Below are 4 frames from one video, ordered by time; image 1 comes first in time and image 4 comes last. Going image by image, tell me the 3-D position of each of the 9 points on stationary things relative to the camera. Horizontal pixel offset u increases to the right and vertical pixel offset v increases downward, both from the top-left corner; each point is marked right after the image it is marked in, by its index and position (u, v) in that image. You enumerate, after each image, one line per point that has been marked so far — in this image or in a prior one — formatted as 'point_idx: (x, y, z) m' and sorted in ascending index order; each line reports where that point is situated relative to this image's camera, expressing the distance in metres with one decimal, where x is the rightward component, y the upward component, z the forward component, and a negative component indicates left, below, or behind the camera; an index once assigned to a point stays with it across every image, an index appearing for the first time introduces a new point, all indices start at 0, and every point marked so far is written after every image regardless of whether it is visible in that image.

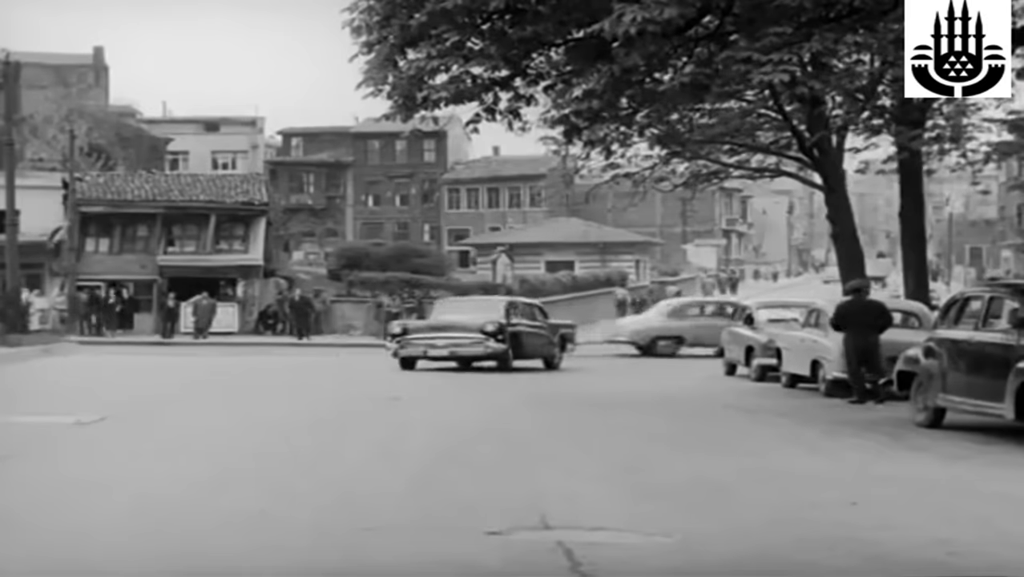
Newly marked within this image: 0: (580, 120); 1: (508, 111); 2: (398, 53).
0: (+0.9, +2.0, +16.9) m
1: (0.0, +2.2, +16.9) m
2: (-1.2, +2.6, +15.4) m
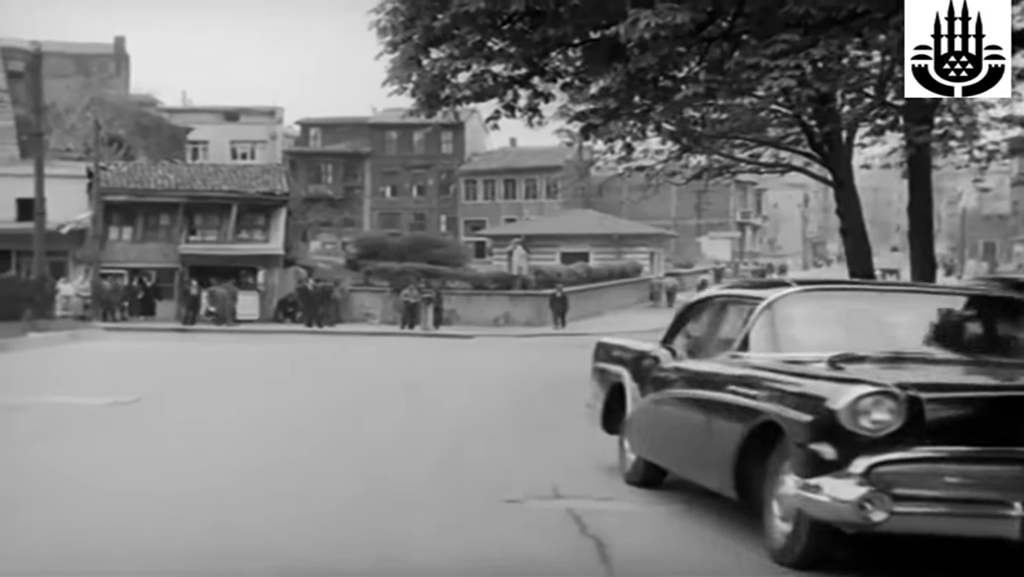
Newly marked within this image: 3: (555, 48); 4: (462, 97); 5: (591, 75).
0: (+1.1, +2.2, +17.5) m
1: (+0.2, +2.3, +17.4) m
2: (-1.0, +2.7, +16.0) m
3: (+0.5, +2.7, +15.5) m
4: (-0.6, +2.3, +16.5) m
5: (+0.9, +2.5, +15.9) m
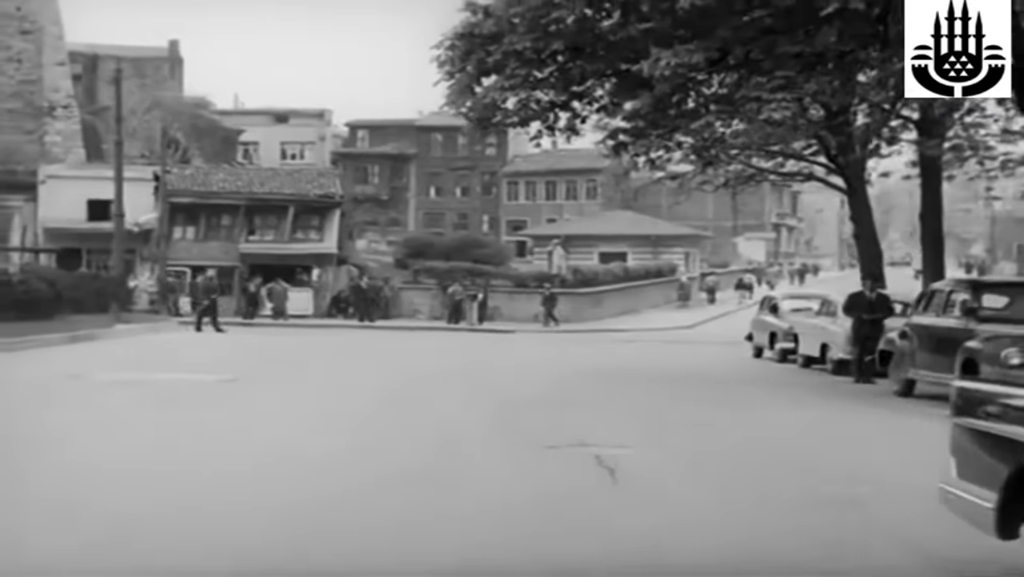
0: (+1.6, +2.2, +19.6) m
1: (+0.8, +2.3, +19.6) m
2: (-0.5, +2.8, +18.2) m
3: (+1.0, +2.7, +17.6) m
4: (0.0, +2.3, +18.7) m
5: (+1.4, +2.5, +18.0) m
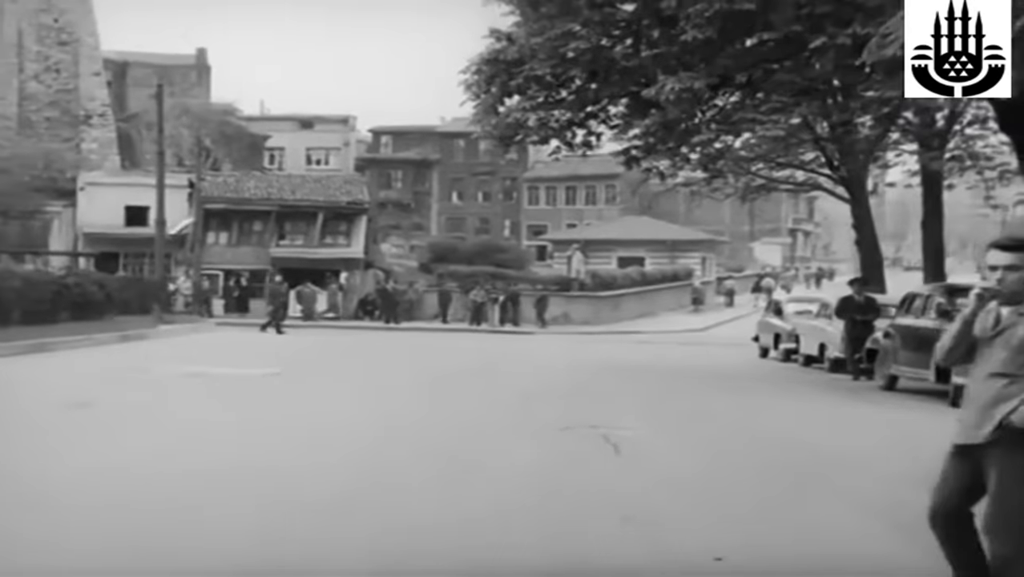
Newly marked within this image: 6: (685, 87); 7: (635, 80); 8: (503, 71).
0: (+2.0, +2.1, +21.1) m
1: (+1.1, +2.2, +21.1) m
2: (-0.2, +2.7, +19.7) m
3: (+1.3, +2.7, +19.1) m
4: (+0.3, +2.2, +20.2) m
5: (+1.7, +2.4, +19.5) m
6: (+2.2, +2.5, +17.0) m
7: (+1.7, +2.8, +18.4) m
8: (-0.2, +3.1, +19.2) m
